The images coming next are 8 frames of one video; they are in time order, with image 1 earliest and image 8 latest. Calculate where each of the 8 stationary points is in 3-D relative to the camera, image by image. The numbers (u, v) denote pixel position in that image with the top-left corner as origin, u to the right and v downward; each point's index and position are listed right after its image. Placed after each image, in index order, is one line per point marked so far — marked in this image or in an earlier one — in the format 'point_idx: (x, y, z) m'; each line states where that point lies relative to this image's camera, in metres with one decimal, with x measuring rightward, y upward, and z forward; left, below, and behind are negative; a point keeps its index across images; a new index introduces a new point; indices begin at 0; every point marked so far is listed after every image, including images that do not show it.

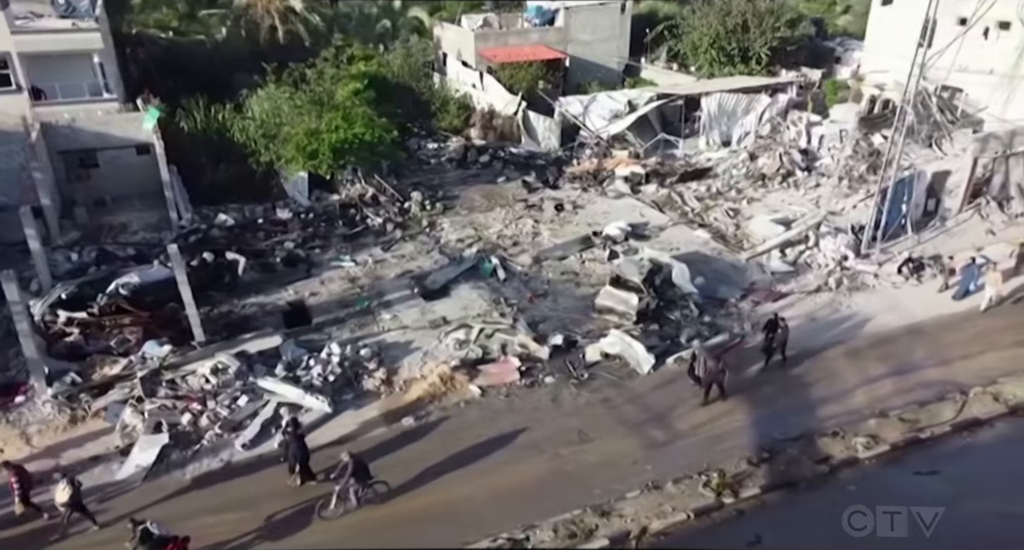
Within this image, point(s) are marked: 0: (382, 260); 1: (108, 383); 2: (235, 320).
0: (-3.0, +0.3, +18.7) m
1: (-7.1, -1.8, +14.0) m
2: (-5.5, -0.9, +15.9) m
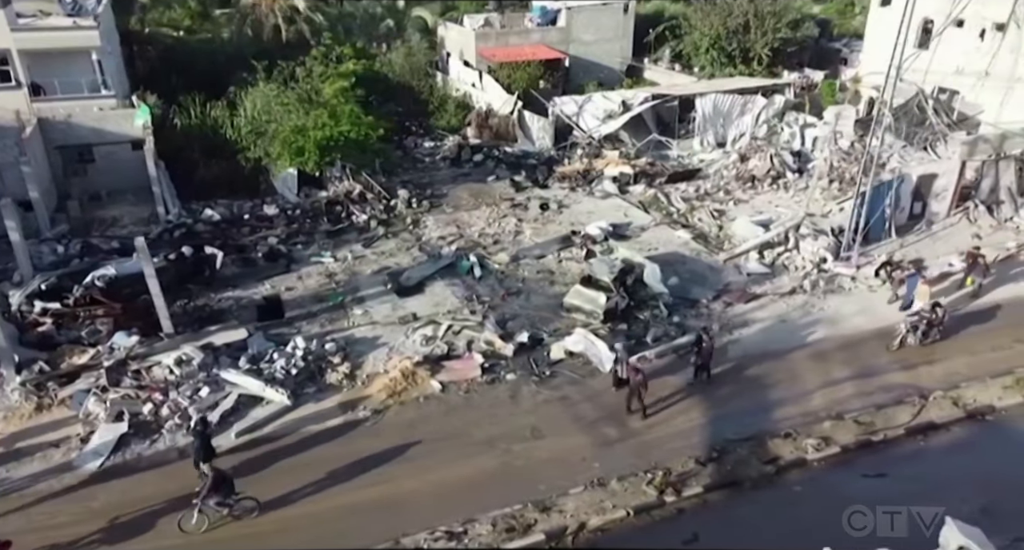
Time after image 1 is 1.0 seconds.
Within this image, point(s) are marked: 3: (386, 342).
0: (-3.5, +0.4, +19.0) m
1: (-7.8, -1.7, +14.3) m
2: (-6.1, -0.7, +16.3) m
3: (-2.4, -1.3, +15.5) m
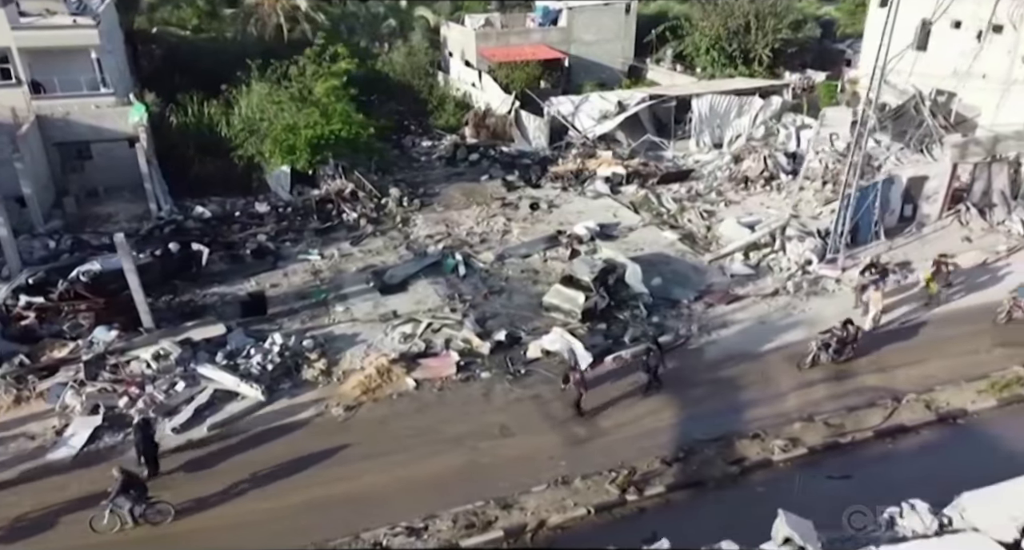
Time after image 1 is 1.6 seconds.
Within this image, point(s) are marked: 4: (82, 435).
0: (-3.9, +0.5, +19.2) m
1: (-8.3, -1.6, +14.6) m
2: (-6.5, -0.7, +16.5) m
3: (-2.9, -1.2, +15.6) m
4: (-6.9, -2.5, +12.9) m
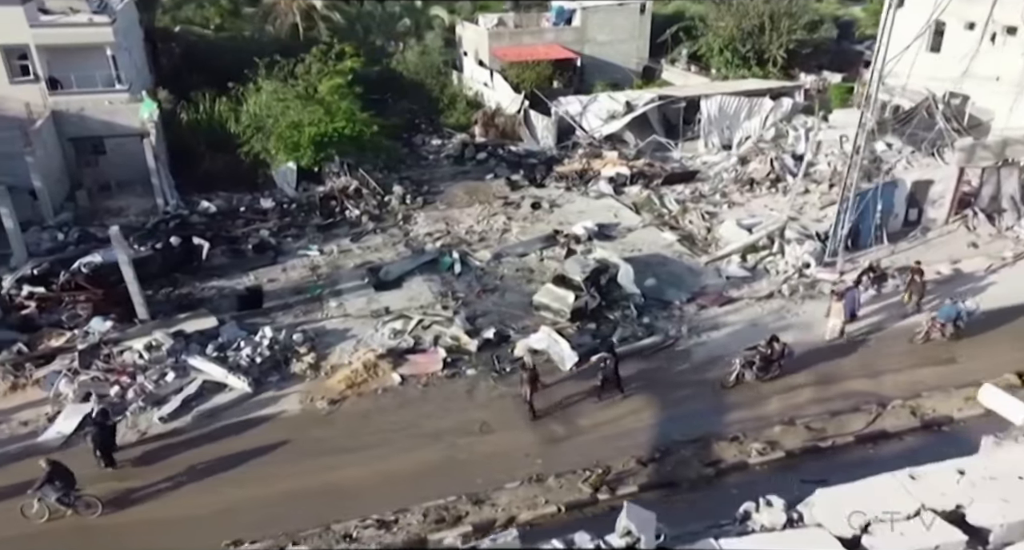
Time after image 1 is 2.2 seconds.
0: (-4.0, +0.6, +19.4) m
1: (-8.5, -1.4, +15.0) m
2: (-6.7, -0.5, +16.8) m
3: (-3.1, -1.2, +15.8) m
4: (-7.2, -2.4, +13.2) m
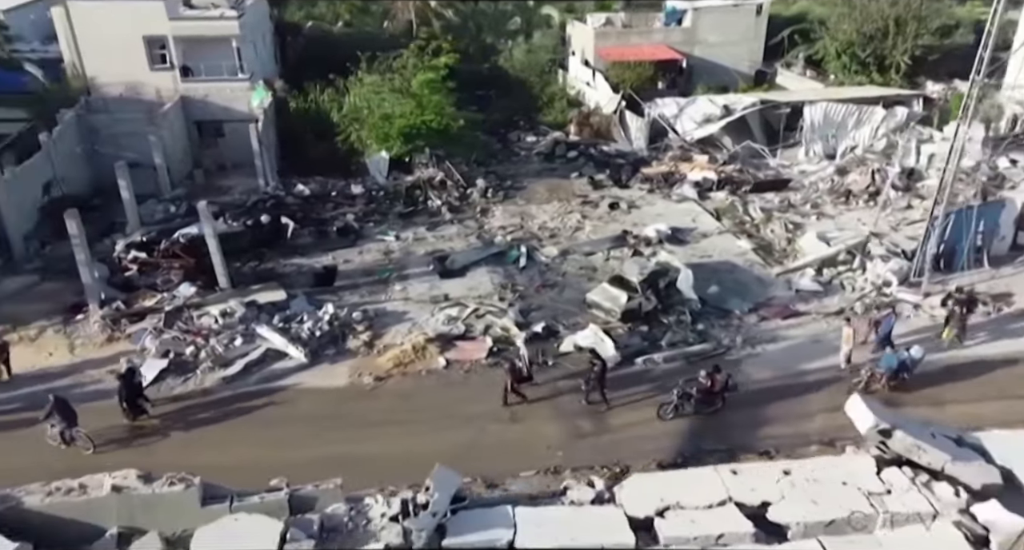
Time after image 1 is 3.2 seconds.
0: (-2.3, +0.9, +20.2) m
1: (-7.6, -0.8, +16.6) m
2: (-5.4, 0.0, +18.1) m
3: (-2.1, -0.9, +16.5) m
4: (-6.6, -1.8, +14.6) m
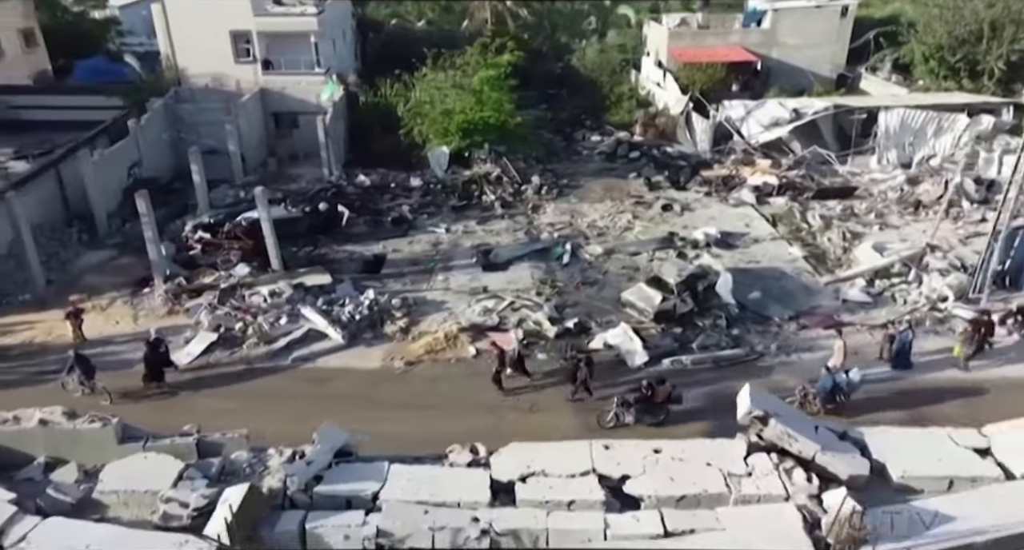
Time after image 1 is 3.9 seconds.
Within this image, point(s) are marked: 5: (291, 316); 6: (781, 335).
0: (-1.0, +1.1, +20.6) m
1: (-6.8, -0.3, +17.6) m
2: (-4.5, +0.3, +18.9) m
3: (-1.3, -0.7, +17.0) m
4: (-6.1, -1.4, +15.6) m
5: (-4.5, -0.8, +16.4) m
6: (+5.4, -1.2, +16.2) m
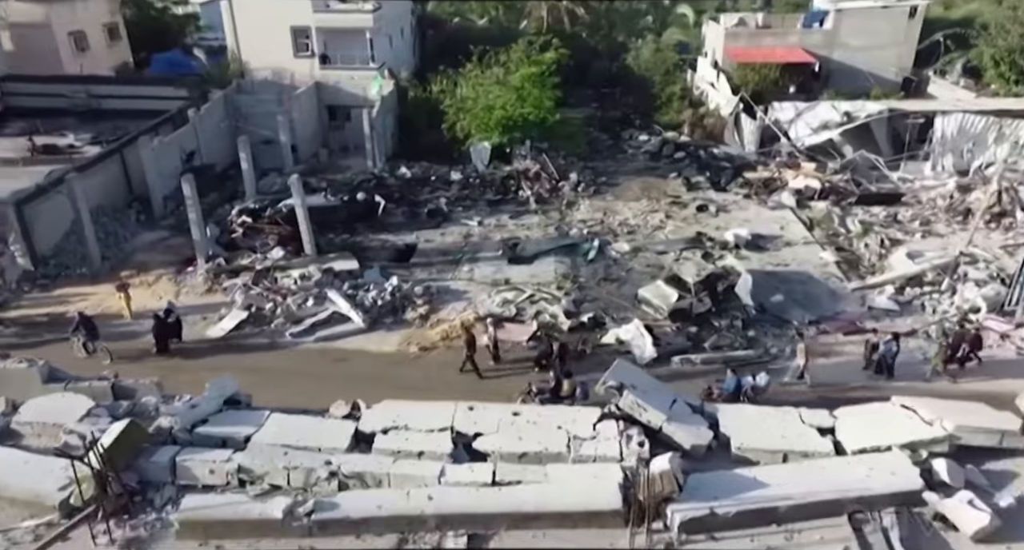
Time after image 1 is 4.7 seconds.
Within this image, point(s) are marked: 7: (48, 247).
0: (-0.2, +1.3, +21.0) m
1: (-6.3, +0.1, +18.5) m
2: (-3.8, +0.7, +19.6) m
3: (-0.9, -0.5, +17.4) m
4: (-5.8, -1.0, +16.4) m
5: (-4.1, -0.5, +17.1) m
6: (+5.7, -1.2, +16.0) m
7: (-11.4, +0.7, +19.8) m
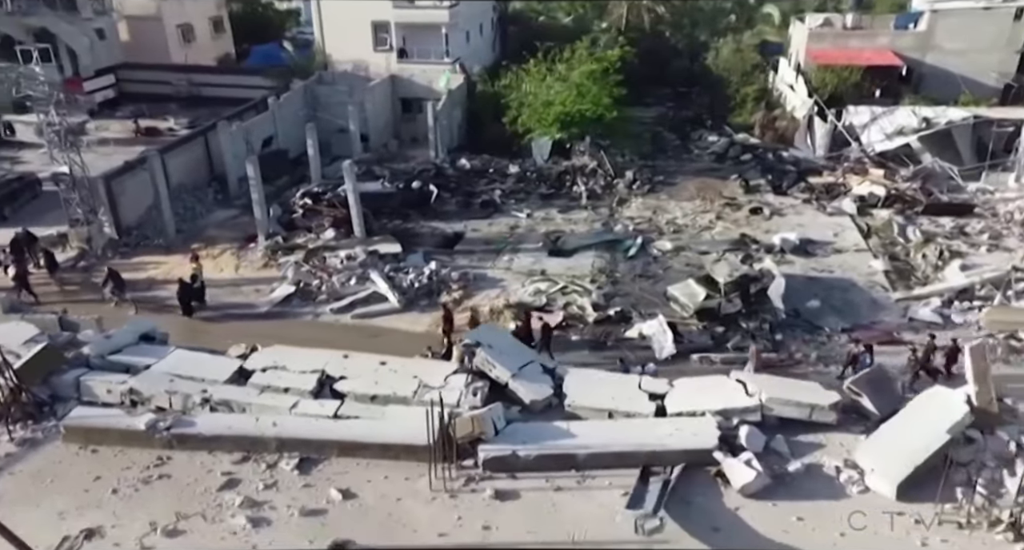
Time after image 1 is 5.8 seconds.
0: (+1.0, +1.5, +21.4) m
1: (-5.3, +0.6, +19.6) m
2: (-2.7, +1.1, +20.3) m
3: (-0.1, -0.2, +17.9) m
4: (-5.1, -0.5, +17.5) m
5: (-3.4, -0.1, +18.0) m
6: (+6.2, -1.3, +15.7) m
7: (-10.2, +1.5, +21.5) m
